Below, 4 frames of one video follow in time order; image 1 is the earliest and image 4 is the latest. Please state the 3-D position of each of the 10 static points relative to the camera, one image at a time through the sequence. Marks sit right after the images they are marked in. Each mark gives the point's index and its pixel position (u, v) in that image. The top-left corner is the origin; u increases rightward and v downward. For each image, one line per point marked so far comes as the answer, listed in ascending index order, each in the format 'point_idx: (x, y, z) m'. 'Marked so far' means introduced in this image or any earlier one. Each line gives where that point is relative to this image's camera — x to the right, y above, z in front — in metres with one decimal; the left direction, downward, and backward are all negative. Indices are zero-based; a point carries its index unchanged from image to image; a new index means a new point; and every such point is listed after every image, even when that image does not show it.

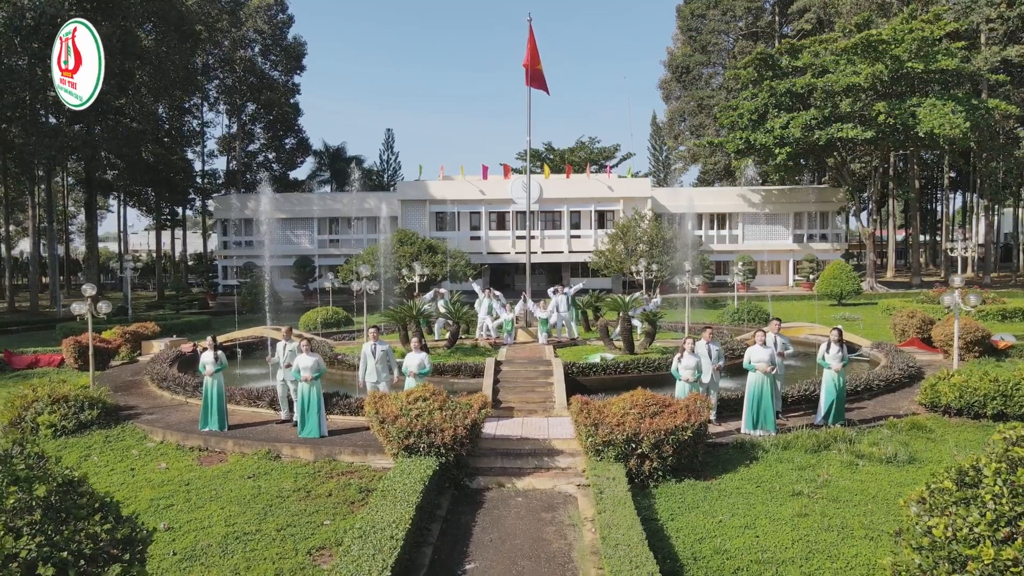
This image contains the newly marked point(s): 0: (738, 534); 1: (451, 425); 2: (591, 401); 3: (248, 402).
0: (+1.8, -2.0, +5.4) m
1: (-0.6, -1.3, +6.6) m
2: (+0.8, -1.2, +7.1) m
3: (-3.7, -1.6, +9.4) m
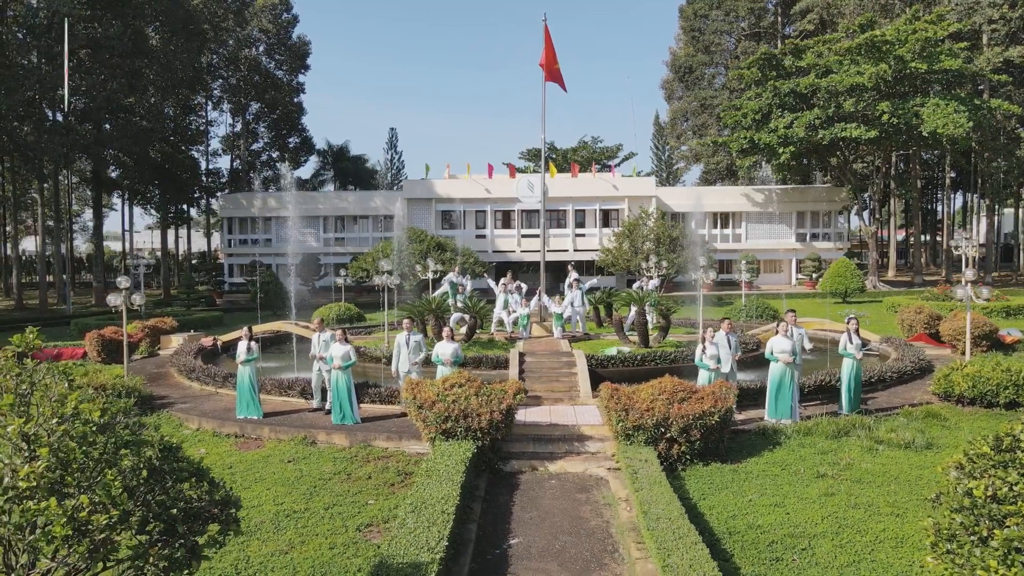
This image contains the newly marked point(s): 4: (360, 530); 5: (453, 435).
0: (+2.2, -1.9, +5.6) m
1: (-0.2, -1.2, +6.8) m
2: (+1.2, -1.1, +7.4) m
3: (-3.4, -1.5, +9.7) m
4: (-1.3, -2.0, +5.7) m
5: (-0.6, -1.5, +6.9) m
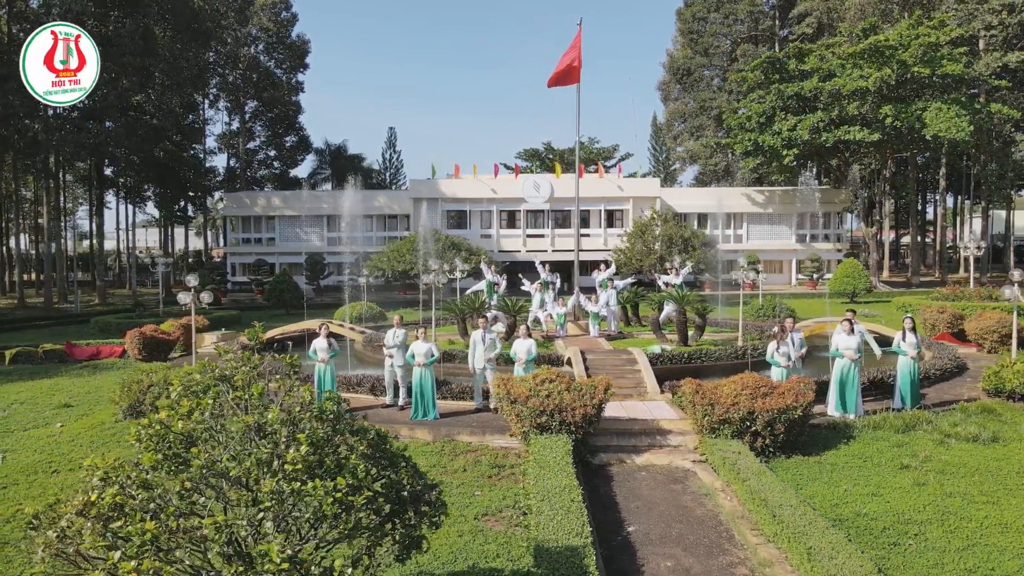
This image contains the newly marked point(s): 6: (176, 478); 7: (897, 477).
0: (+3.2, -1.9, +5.9) m
1: (+0.7, -1.2, +7.1) m
2: (+2.1, -1.1, +7.7) m
3: (-2.4, -1.5, +9.9) m
4: (-0.3, -2.0, +5.9) m
5: (+0.4, -1.5, +7.1) m
6: (-1.5, -0.8, +3.0) m
7: (+3.7, -1.8, +6.4) m
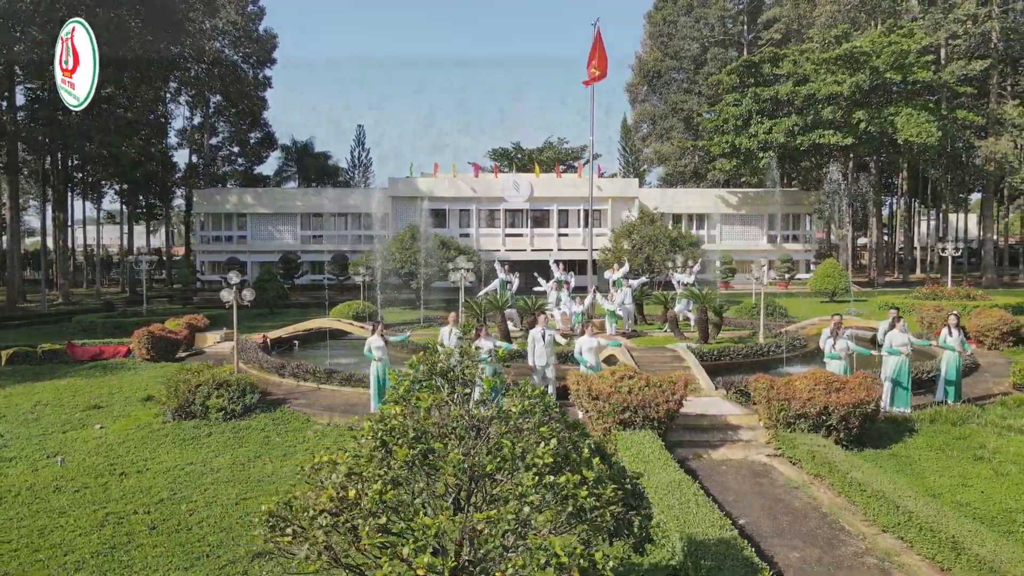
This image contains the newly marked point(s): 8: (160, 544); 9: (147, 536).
0: (+4.1, -1.8, +6.1) m
1: (+1.6, -1.2, +7.1) m
2: (+3.0, -1.1, +7.8) m
3: (-1.7, -1.4, +9.7) m
4: (+0.7, -2.0, +5.9) m
5: (+1.3, -1.5, +7.2) m
6: (-0.4, -0.8, +2.9) m
7: (+4.6, -1.8, +6.7) m
8: (-2.7, -2.0, +5.2) m
9: (-2.9, -2.0, +5.3) m
